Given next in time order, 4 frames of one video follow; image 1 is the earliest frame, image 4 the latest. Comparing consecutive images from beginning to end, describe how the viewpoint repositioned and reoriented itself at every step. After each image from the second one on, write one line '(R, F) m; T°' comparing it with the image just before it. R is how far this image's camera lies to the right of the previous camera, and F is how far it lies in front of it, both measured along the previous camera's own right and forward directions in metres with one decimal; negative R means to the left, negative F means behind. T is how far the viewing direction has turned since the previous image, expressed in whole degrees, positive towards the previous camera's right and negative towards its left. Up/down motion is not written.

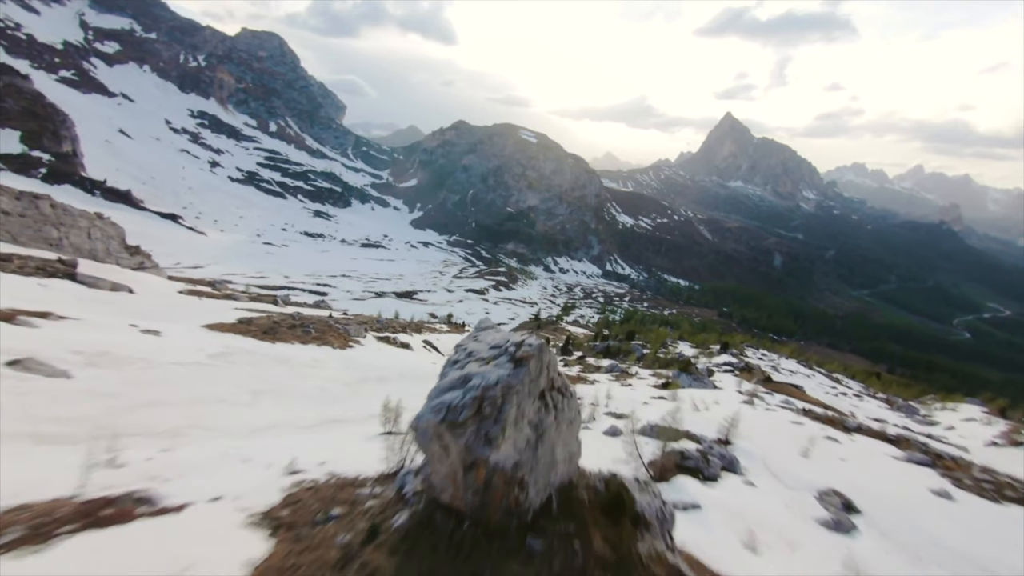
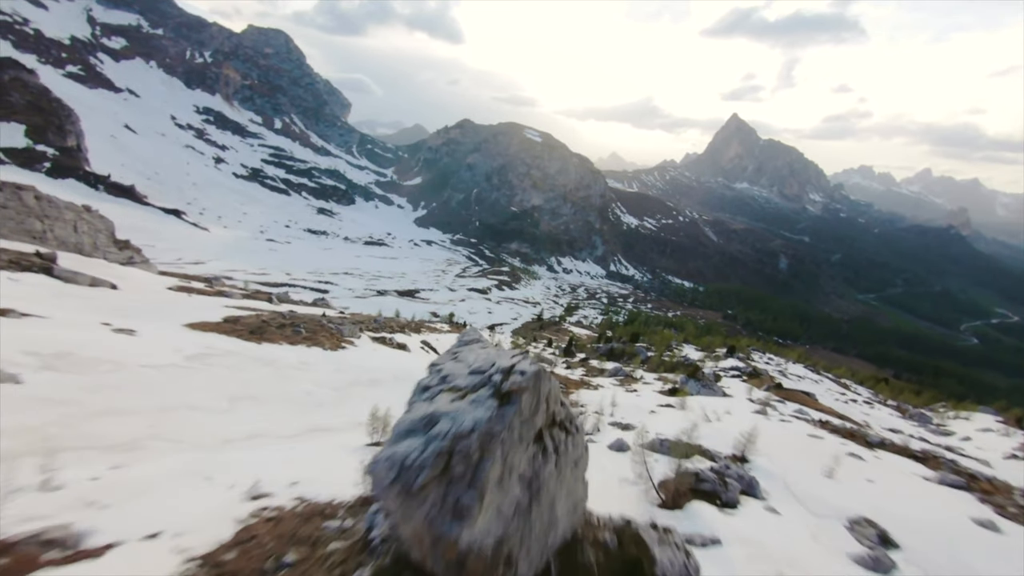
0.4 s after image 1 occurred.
(+0.2, +1.5) m; 0°
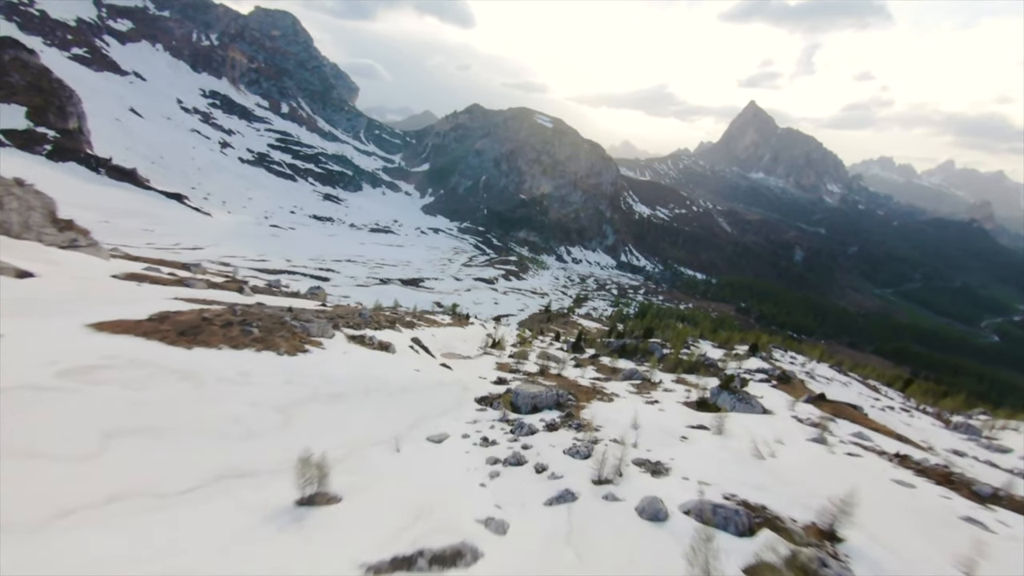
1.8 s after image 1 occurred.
(+0.5, +5.4) m; -1°
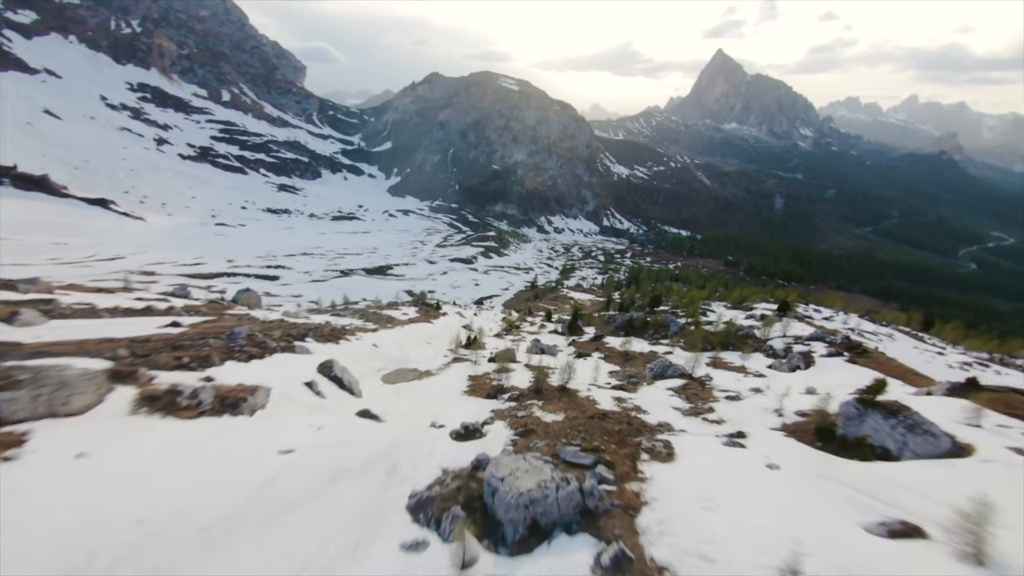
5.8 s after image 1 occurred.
(+1.1, +14.4) m; +2°
